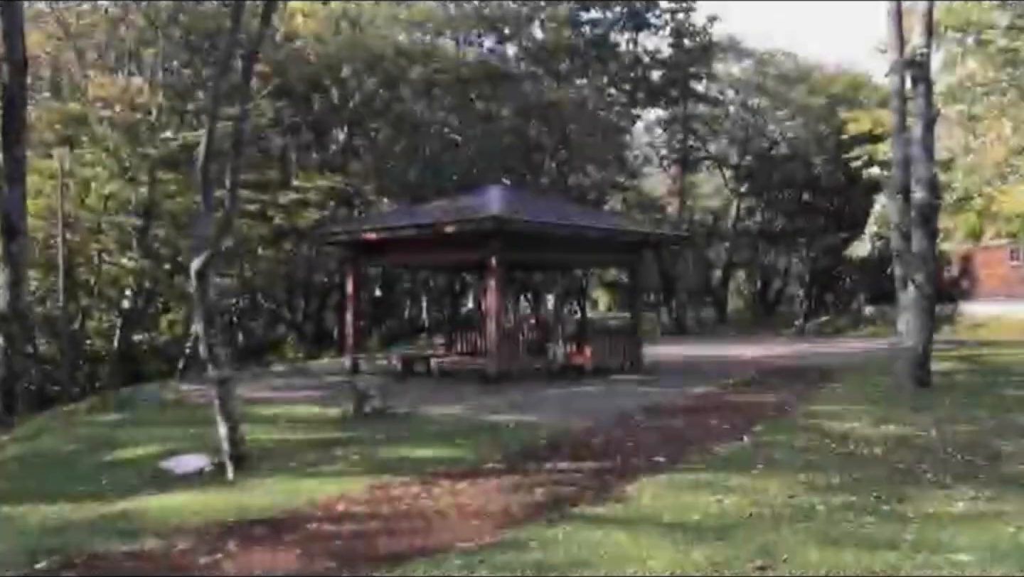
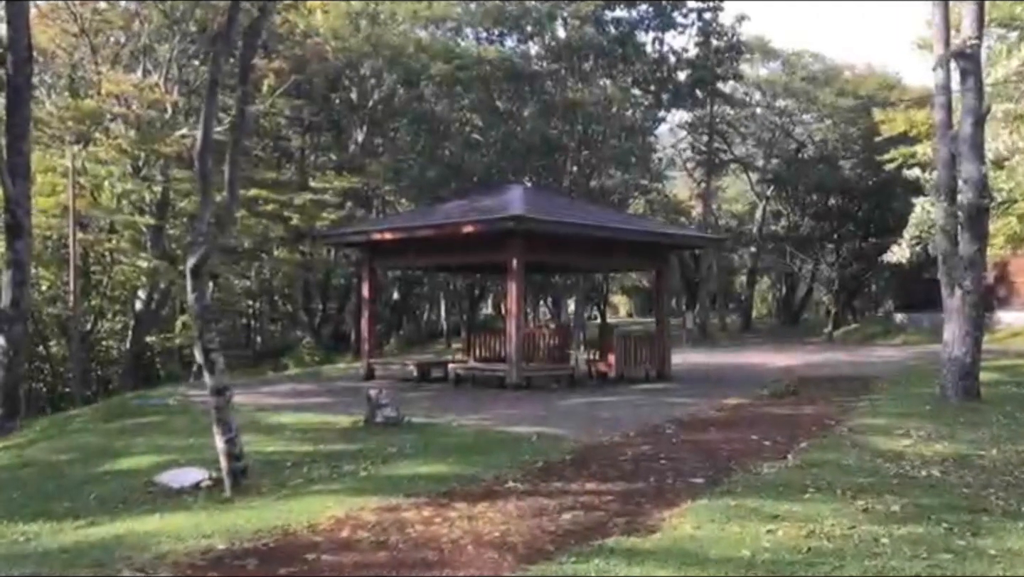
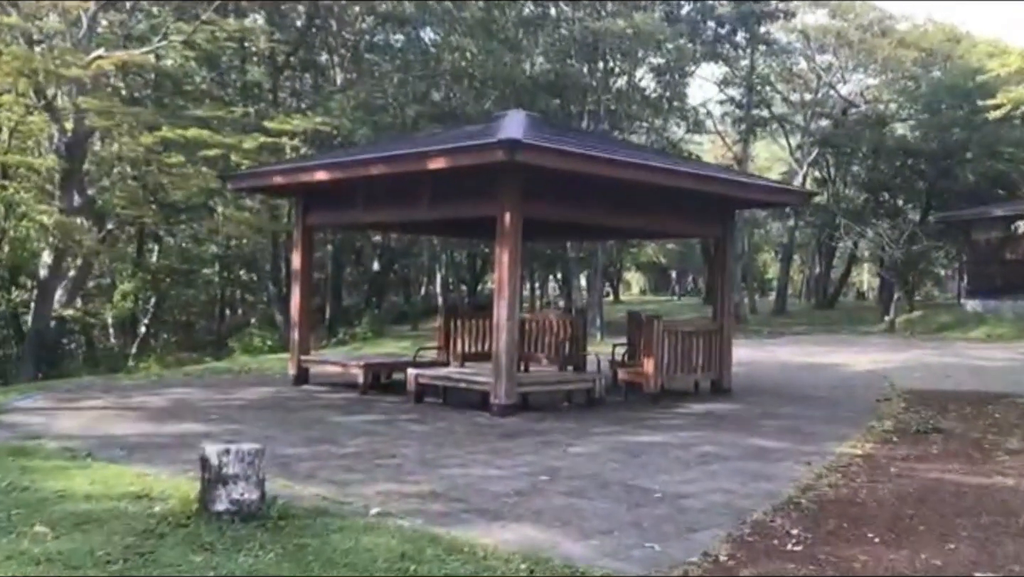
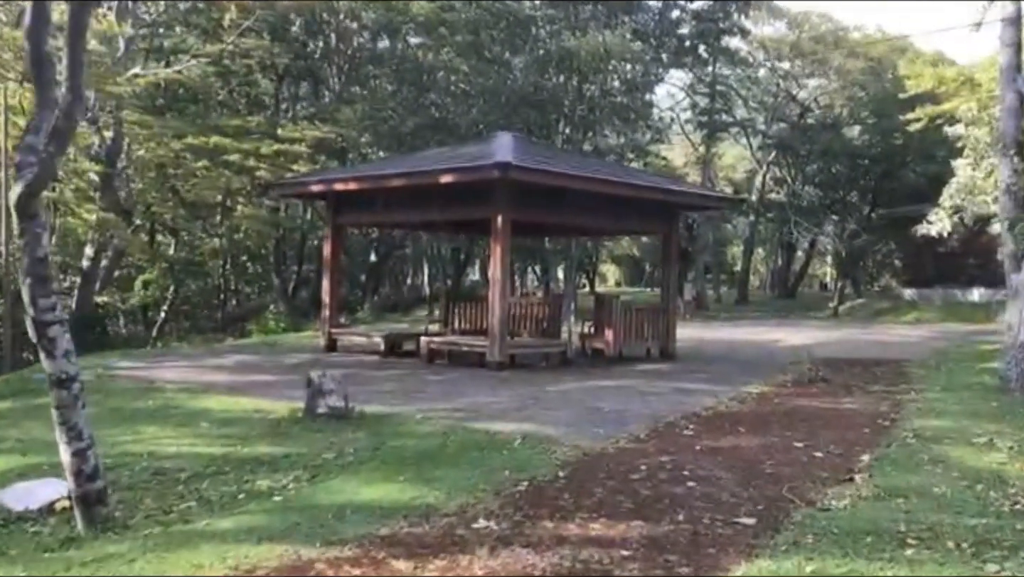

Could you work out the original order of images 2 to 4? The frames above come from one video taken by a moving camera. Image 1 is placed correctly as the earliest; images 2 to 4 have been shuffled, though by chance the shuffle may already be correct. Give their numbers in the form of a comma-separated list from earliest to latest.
2, 4, 3
